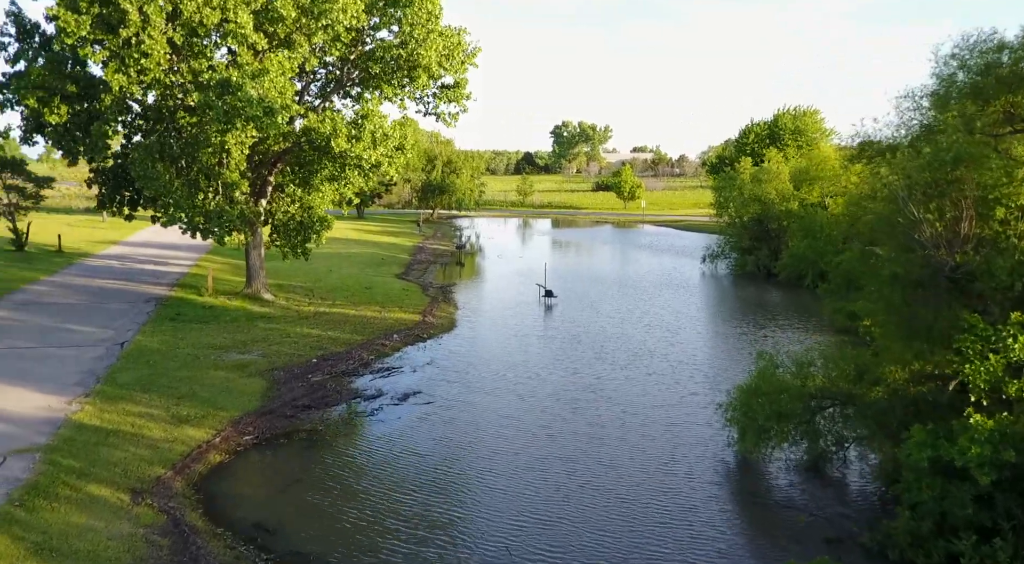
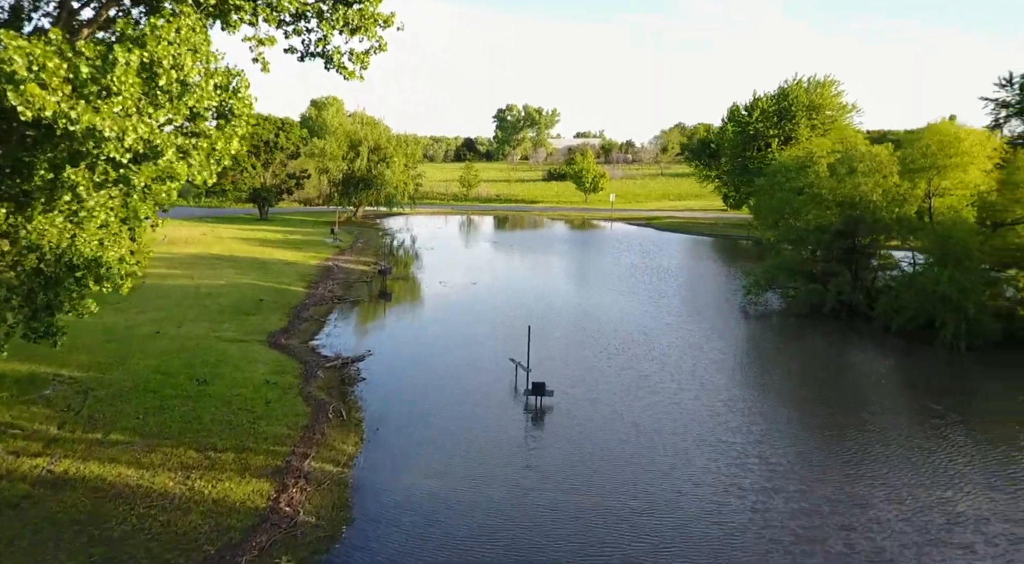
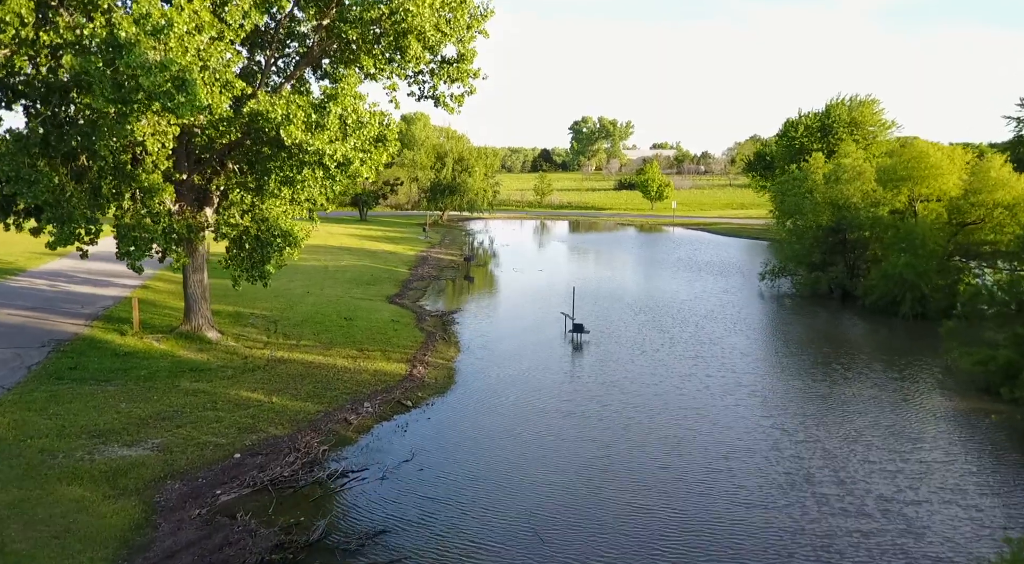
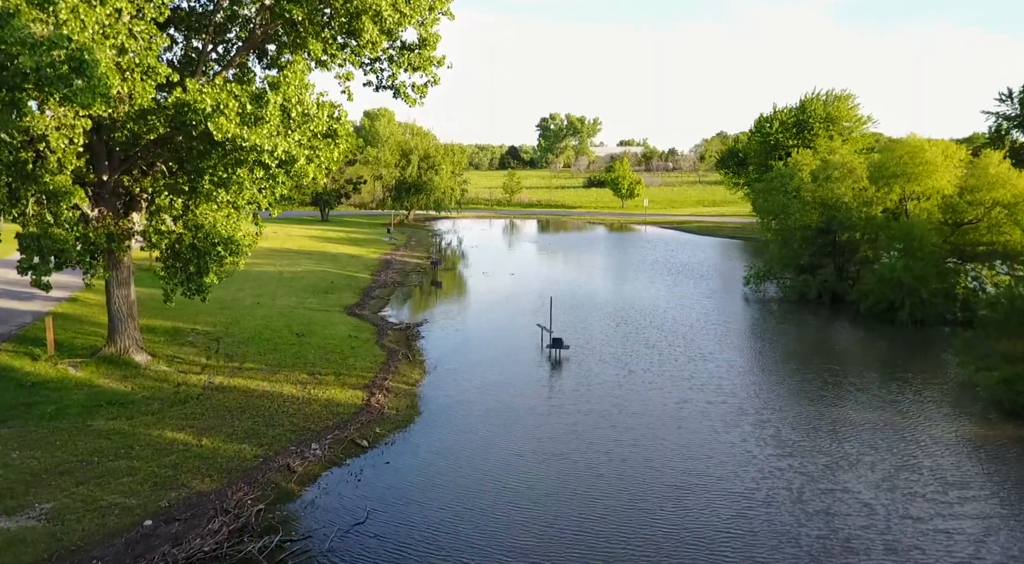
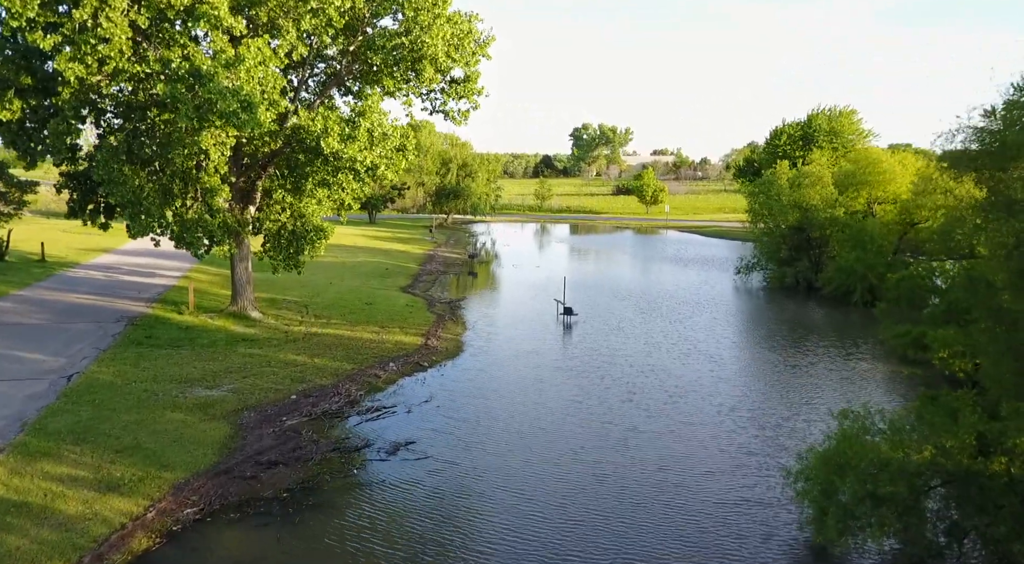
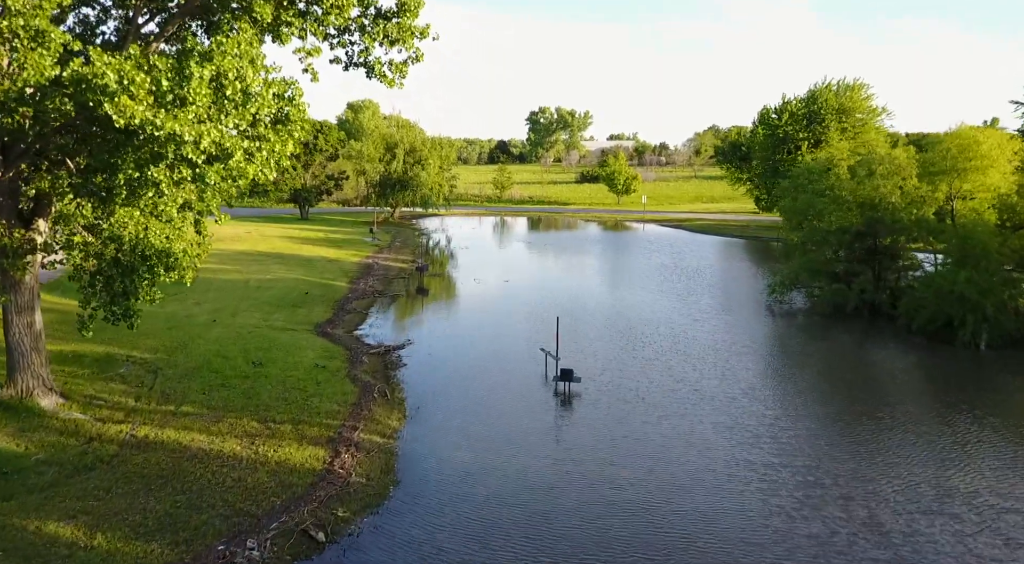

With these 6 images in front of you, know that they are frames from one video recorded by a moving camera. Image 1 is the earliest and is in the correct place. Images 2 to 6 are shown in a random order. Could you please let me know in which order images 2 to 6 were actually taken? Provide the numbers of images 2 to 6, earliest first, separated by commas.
5, 3, 4, 6, 2
